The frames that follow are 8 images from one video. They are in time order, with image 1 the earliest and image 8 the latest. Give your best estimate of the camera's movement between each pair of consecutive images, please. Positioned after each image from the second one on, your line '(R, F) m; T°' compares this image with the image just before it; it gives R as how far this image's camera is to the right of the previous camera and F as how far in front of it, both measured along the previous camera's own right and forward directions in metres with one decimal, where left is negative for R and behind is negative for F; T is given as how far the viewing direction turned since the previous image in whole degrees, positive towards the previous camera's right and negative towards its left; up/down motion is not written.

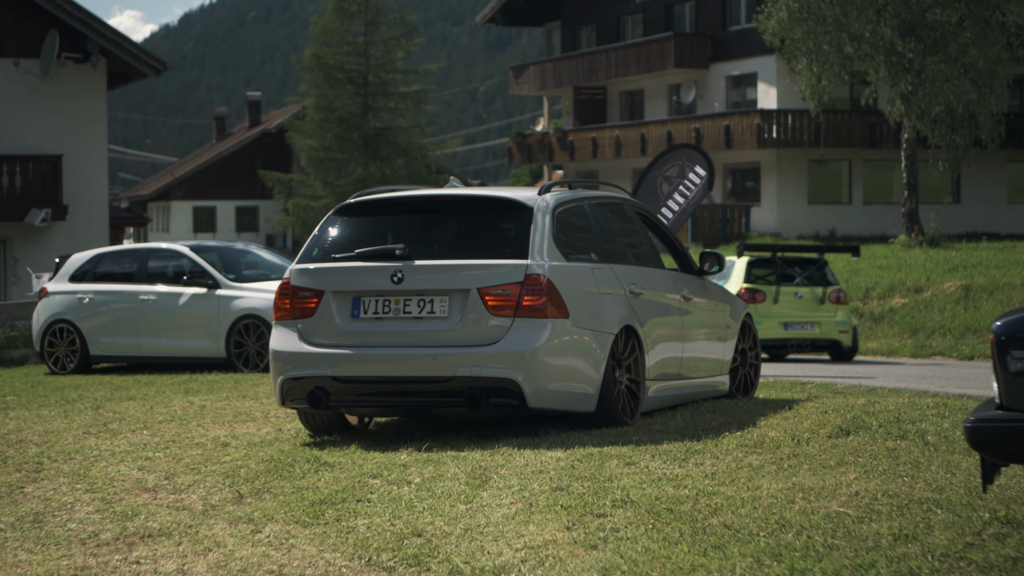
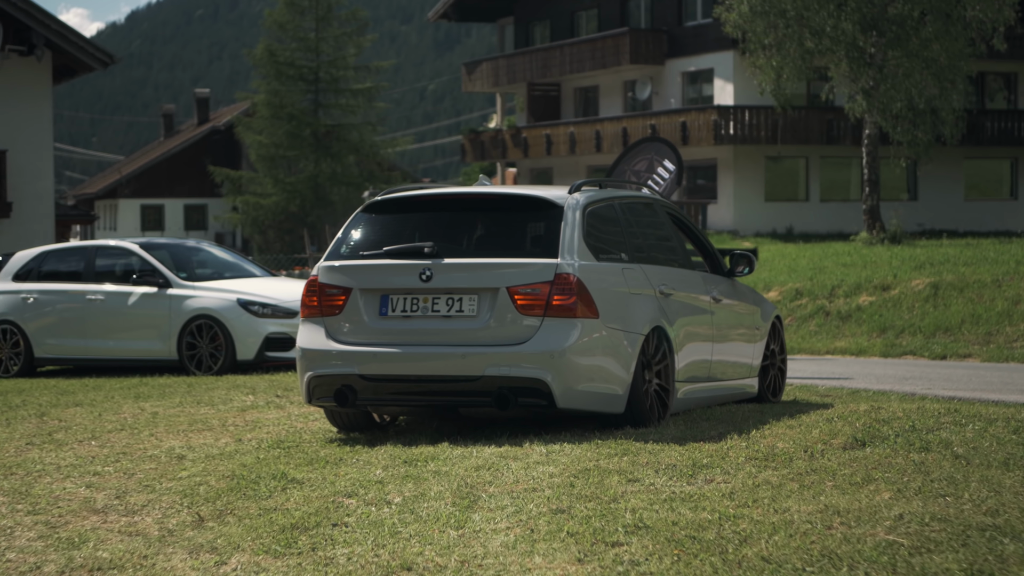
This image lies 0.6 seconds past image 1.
(-0.1, +0.6) m; +2°
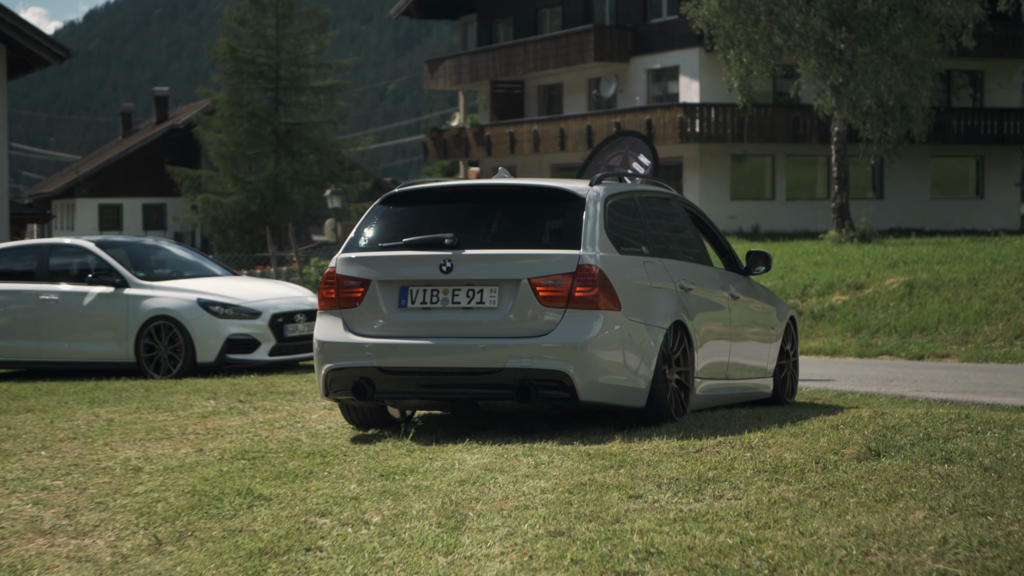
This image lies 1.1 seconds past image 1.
(-0.1, +0.5) m; +1°
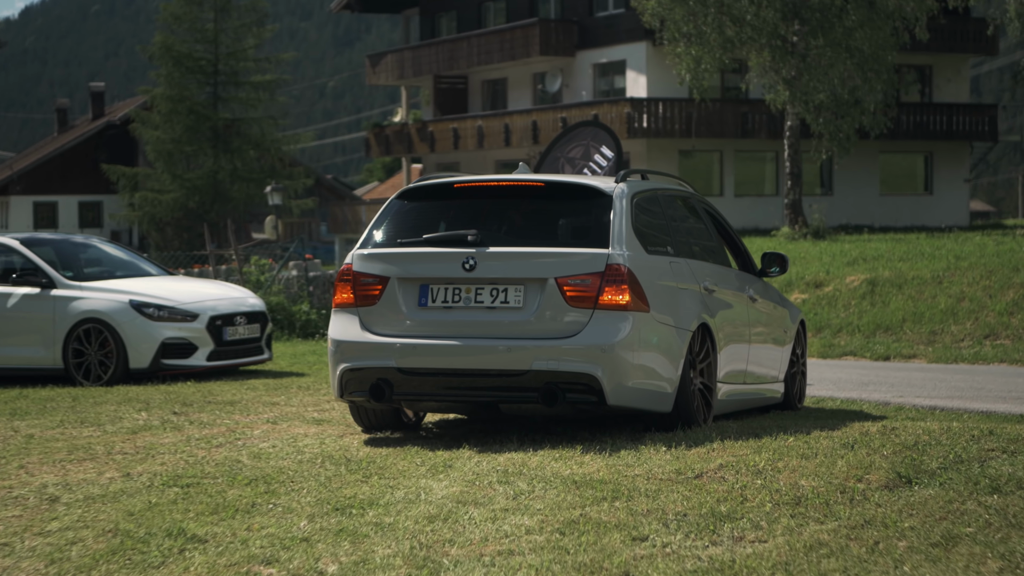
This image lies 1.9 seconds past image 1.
(-0.1, +0.8) m; +2°
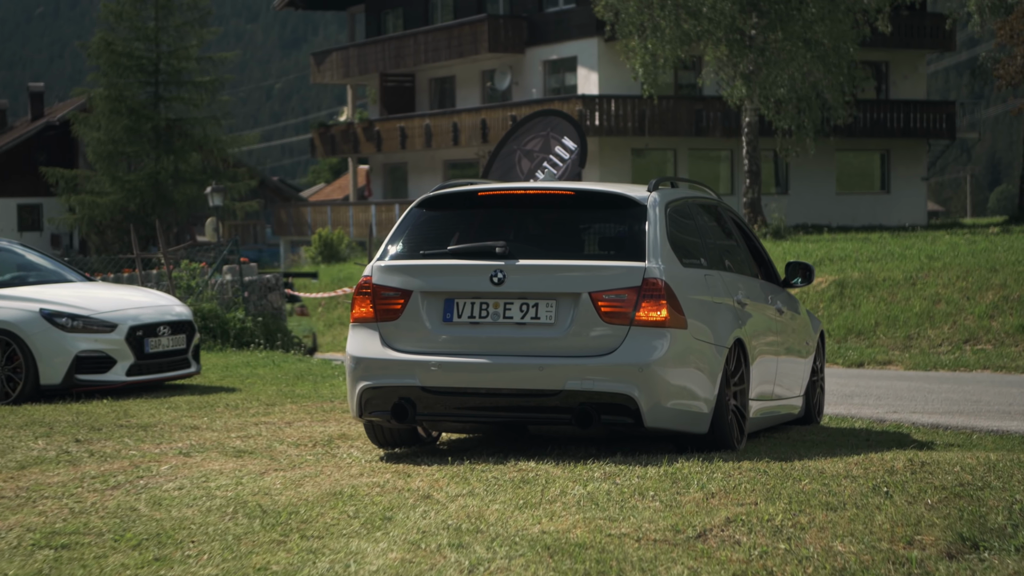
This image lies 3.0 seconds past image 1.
(0.0, +1.2) m; +2°
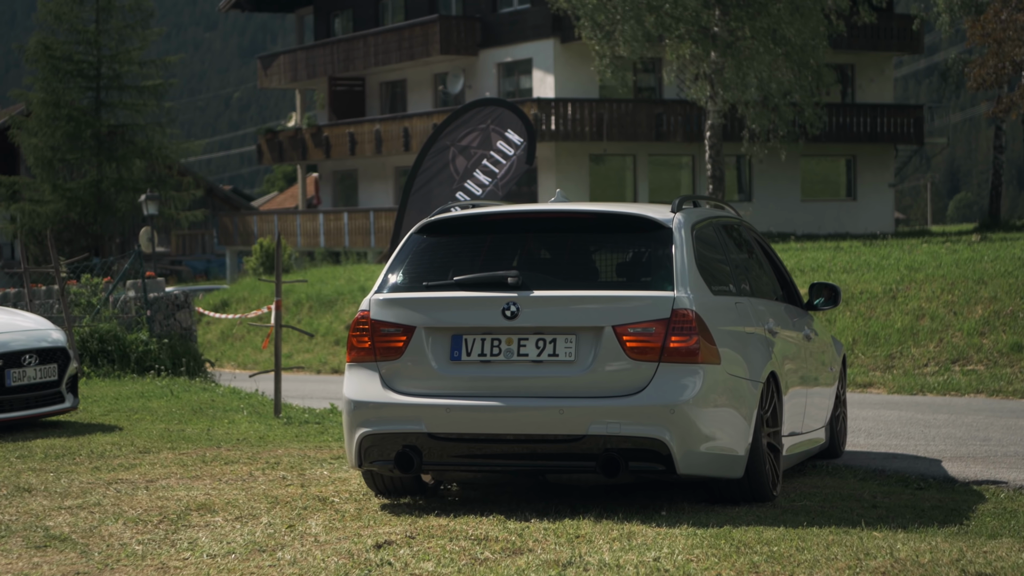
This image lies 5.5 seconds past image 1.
(+0.2, +1.8) m; +1°
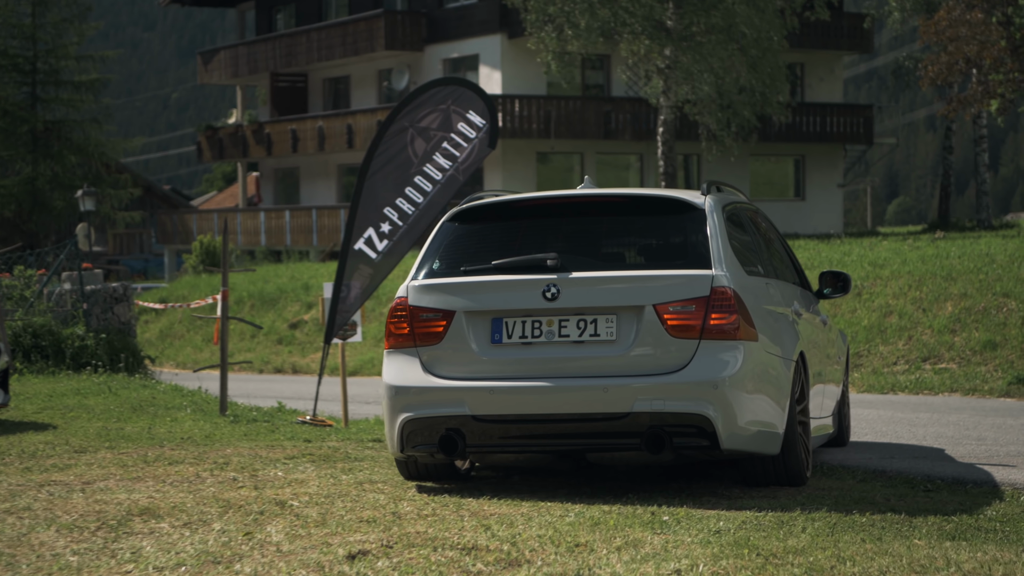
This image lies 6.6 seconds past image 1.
(-0.1, +0.7) m; +2°
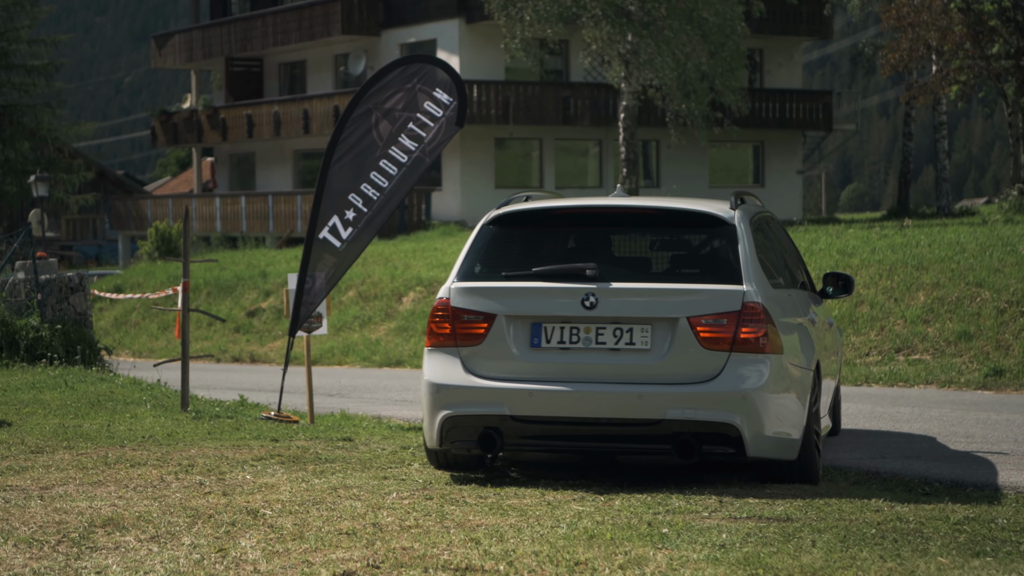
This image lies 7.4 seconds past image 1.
(-0.1, +0.3) m; +1°
